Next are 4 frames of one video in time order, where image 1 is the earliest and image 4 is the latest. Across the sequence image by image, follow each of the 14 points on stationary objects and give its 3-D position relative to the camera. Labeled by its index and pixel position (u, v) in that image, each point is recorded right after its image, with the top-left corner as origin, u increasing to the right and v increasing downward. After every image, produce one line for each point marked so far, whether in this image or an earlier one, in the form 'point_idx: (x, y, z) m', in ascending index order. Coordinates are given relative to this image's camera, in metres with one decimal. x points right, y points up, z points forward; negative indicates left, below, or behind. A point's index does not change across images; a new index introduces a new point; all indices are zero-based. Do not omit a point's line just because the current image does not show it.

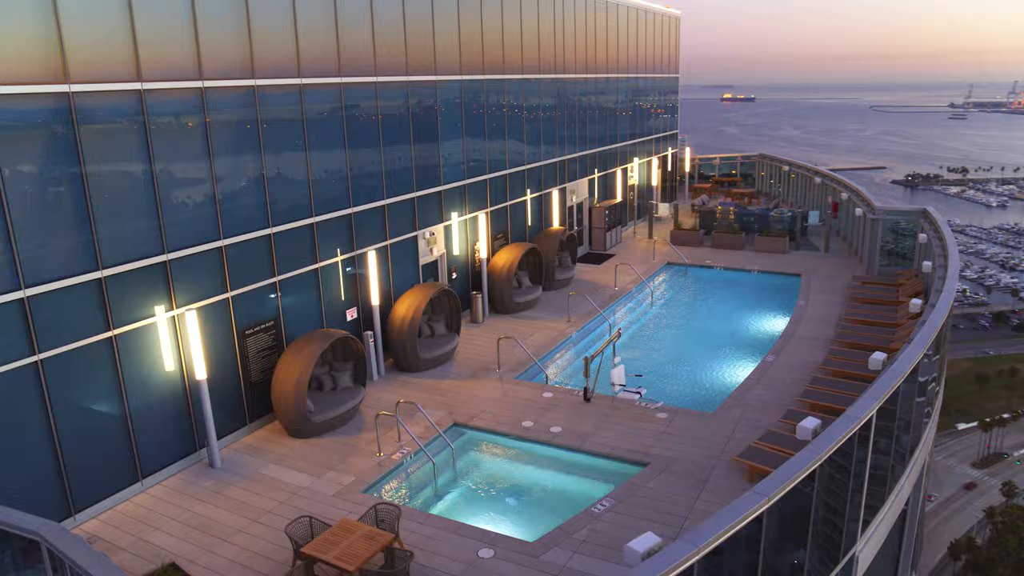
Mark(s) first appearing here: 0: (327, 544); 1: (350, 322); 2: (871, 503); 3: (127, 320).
0: (-2.3, -3.2, +8.7) m
1: (-3.6, -0.8, +15.6) m
2: (+5.1, -3.0, +9.9) m
3: (-6.0, -0.5, +10.9) m
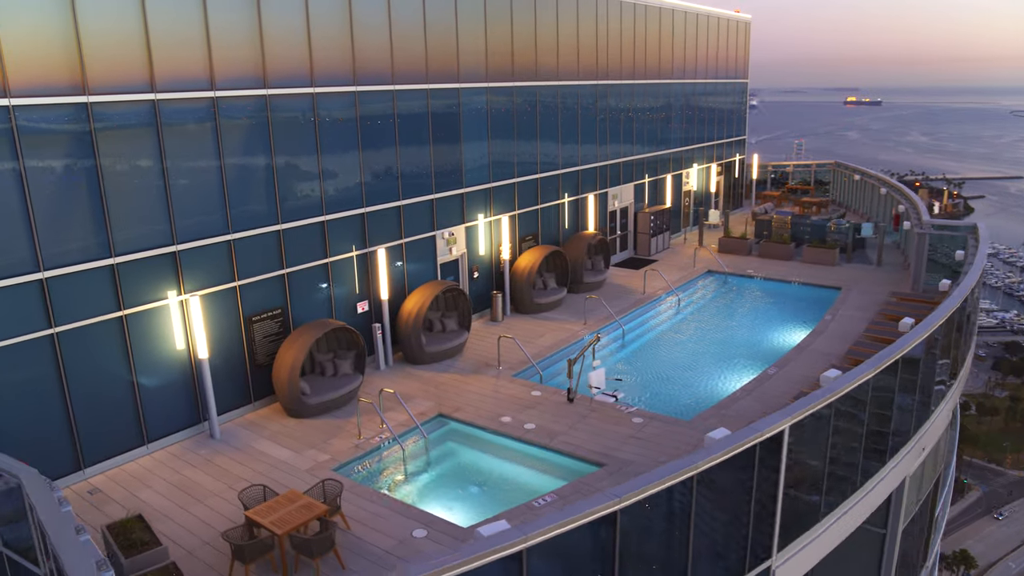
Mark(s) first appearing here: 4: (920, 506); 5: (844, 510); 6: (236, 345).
0: (-3.4, -3.1, +9.7) m
1: (-3.6, -0.6, +16.7) m
2: (+4.1, -3.2, +9.9) m
3: (-6.6, -0.3, +12.3) m
4: (+7.9, -4.3, +13.7) m
5: (+5.1, -3.4, +10.8) m
6: (-5.5, -1.1, +14.0) m
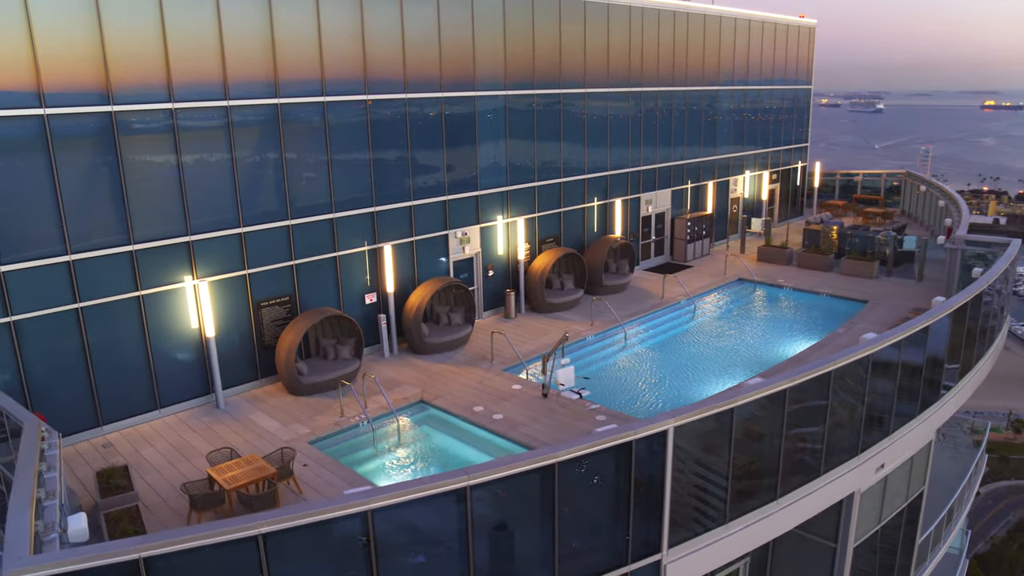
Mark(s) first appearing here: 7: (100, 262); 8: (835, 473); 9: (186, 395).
0: (-4.6, -2.9, +11.1) m
1: (-3.7, -0.4, +18.1) m
2: (+2.9, -3.3, +10.2) m
3: (-7.3, +0.1, +14.2) m
4: (+7.2, -4.6, +13.5) m
5: (+4.0, -3.6, +11.0) m
6: (-6.0, -0.9, +15.7) m
7: (-7.9, +0.5, +13.4) m
8: (+5.5, -3.2, +12.0) m
9: (-7.0, -2.3, +15.0) m
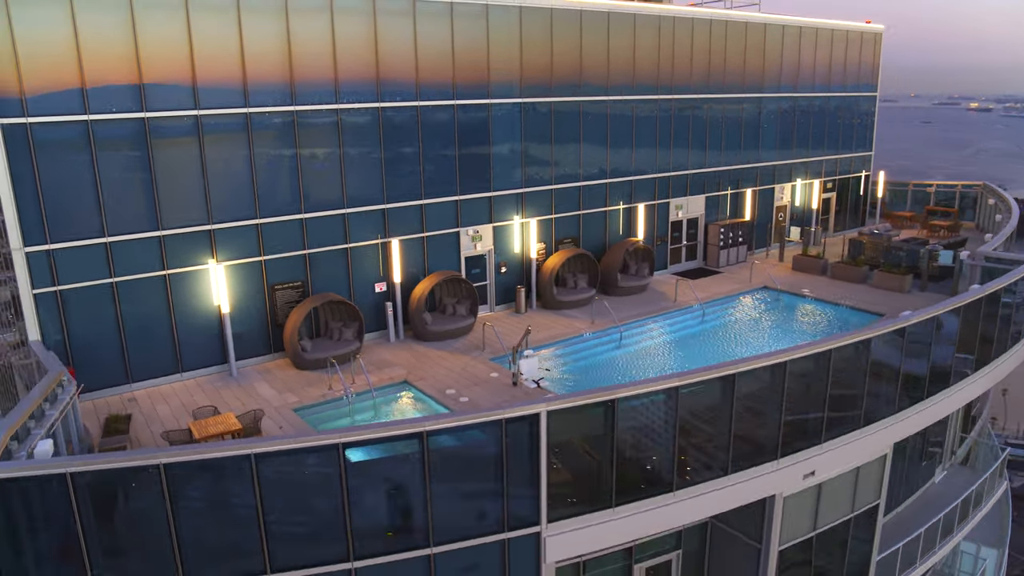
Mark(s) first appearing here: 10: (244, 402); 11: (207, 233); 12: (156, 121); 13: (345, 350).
0: (-5.8, -2.5, +13.1) m
1: (-3.8, -0.2, +19.8) m
2: (+1.4, -3.3, +11.1) m
3: (-7.9, +0.5, +16.5) m
4: (+6.0, -4.8, +13.7) m
5: (+2.6, -3.6, +11.7) m
6: (-6.4, -0.5, +17.8) m
7: (-8.6, +1.0, +15.8) m
8: (+4.3, -3.3, +12.4) m
9: (-7.6, -1.8, +17.3) m
10: (-6.0, -2.6, +15.6) m
11: (-7.3, +1.3, +16.7) m
12: (-8.0, +3.7, +15.6) m
13: (-4.3, -1.6, +17.8) m
